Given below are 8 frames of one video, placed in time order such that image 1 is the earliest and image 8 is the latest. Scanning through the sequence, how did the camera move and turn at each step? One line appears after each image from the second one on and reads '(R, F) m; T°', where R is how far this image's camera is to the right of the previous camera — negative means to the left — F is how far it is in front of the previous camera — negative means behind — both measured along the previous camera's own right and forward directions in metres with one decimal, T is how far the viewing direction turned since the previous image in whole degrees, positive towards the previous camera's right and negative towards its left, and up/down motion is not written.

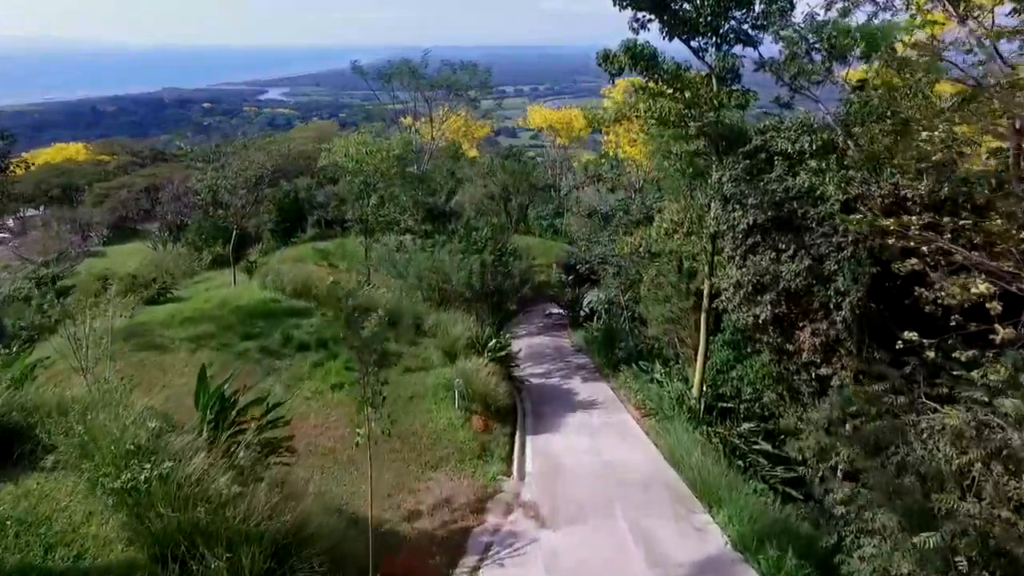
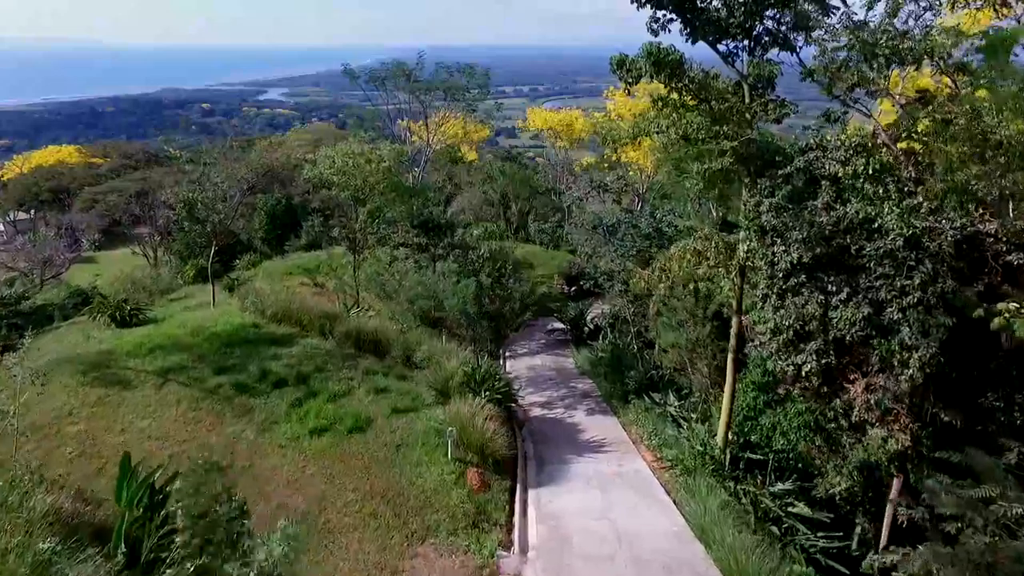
(0.0, +0.9) m; 0°
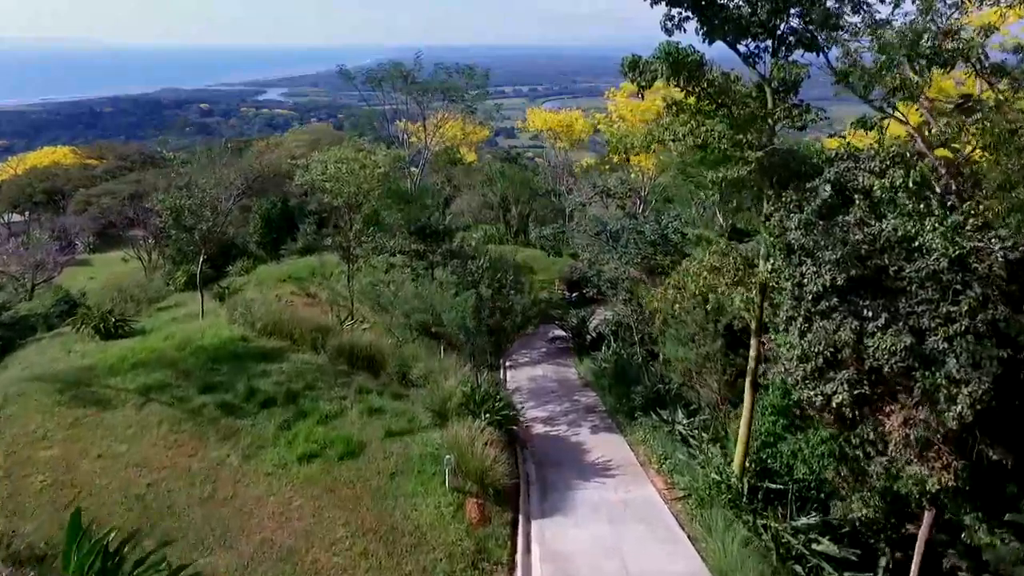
(0.0, +0.5) m; 0°
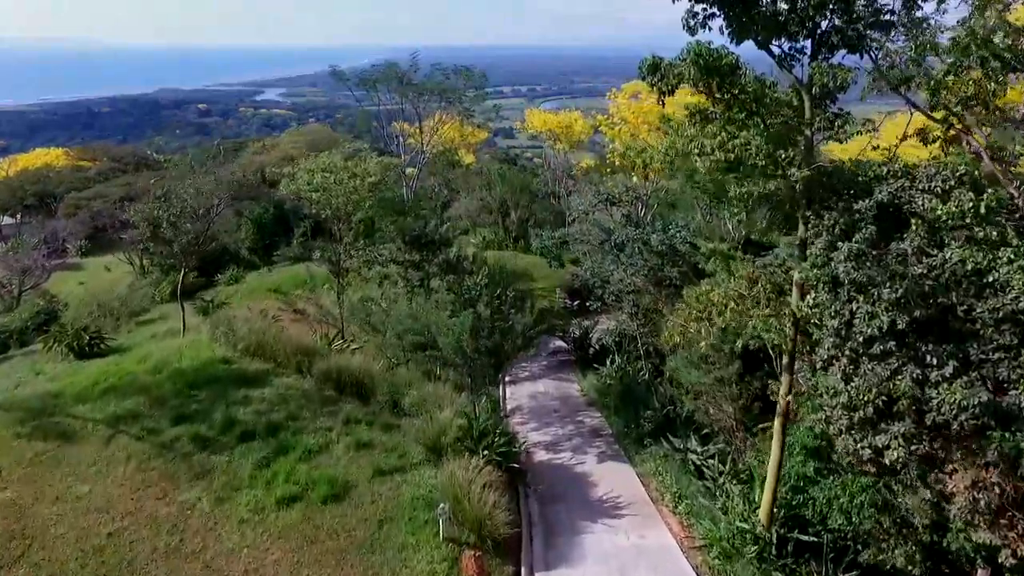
(0.0, +0.7) m; 0°
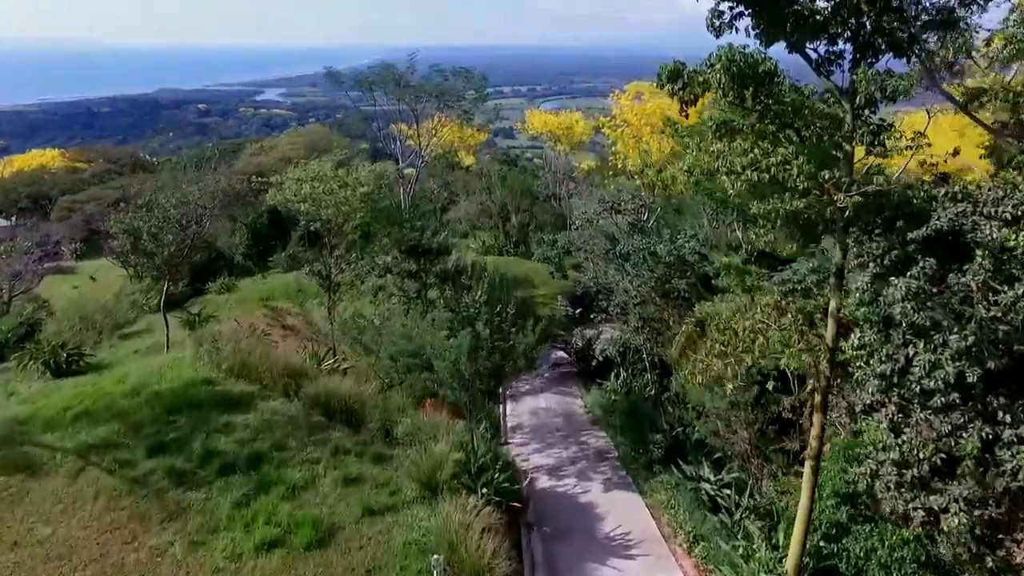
(0.0, +0.6) m; 0°
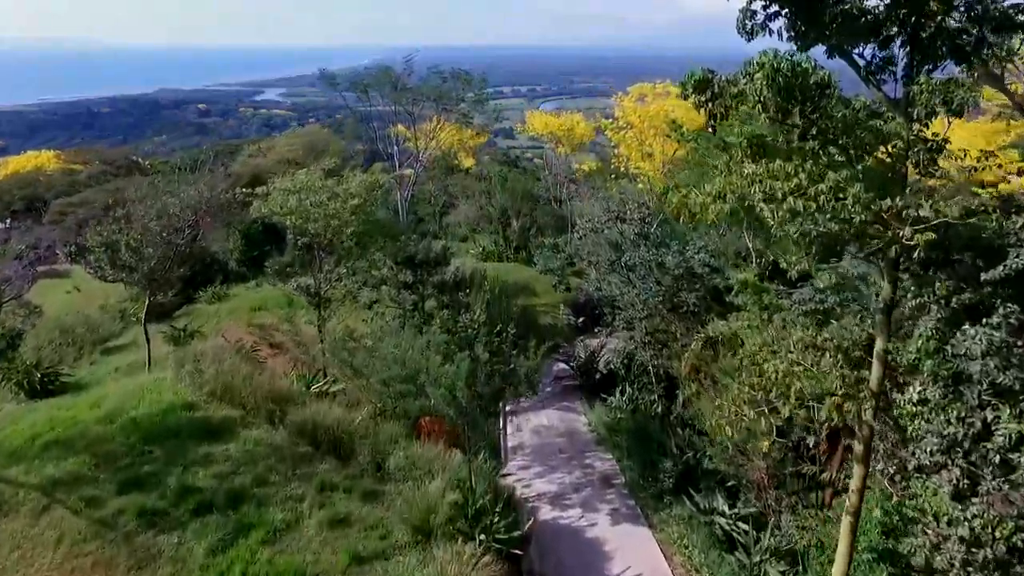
(0.0, +0.6) m; 0°
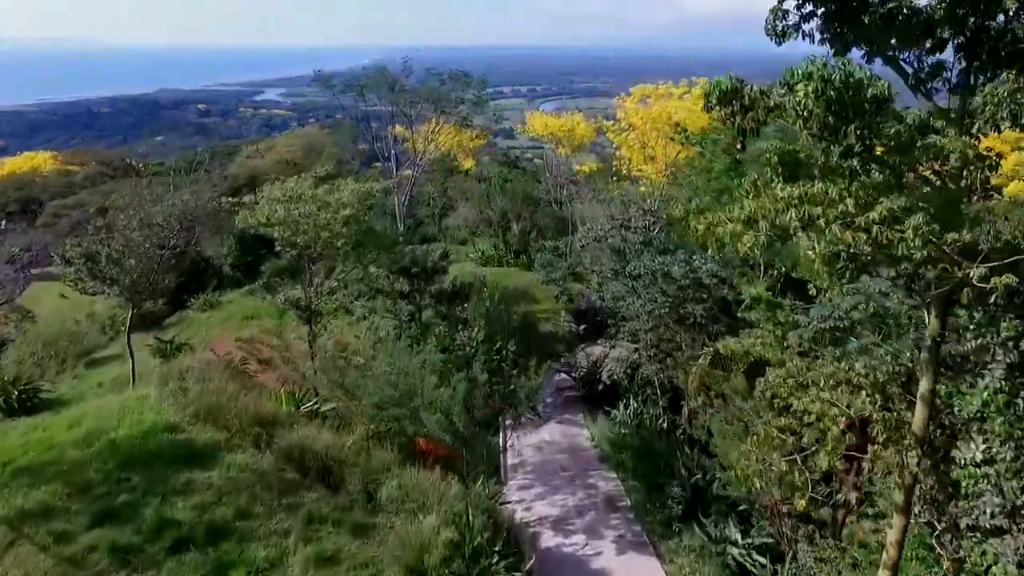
(0.0, +0.4) m; 0°
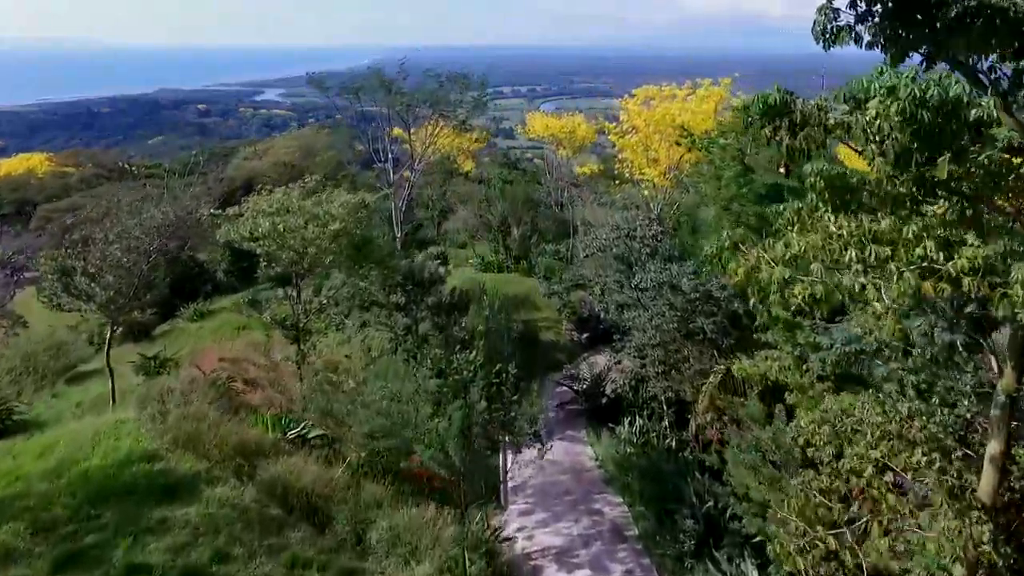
(0.0, +0.5) m; 0°
